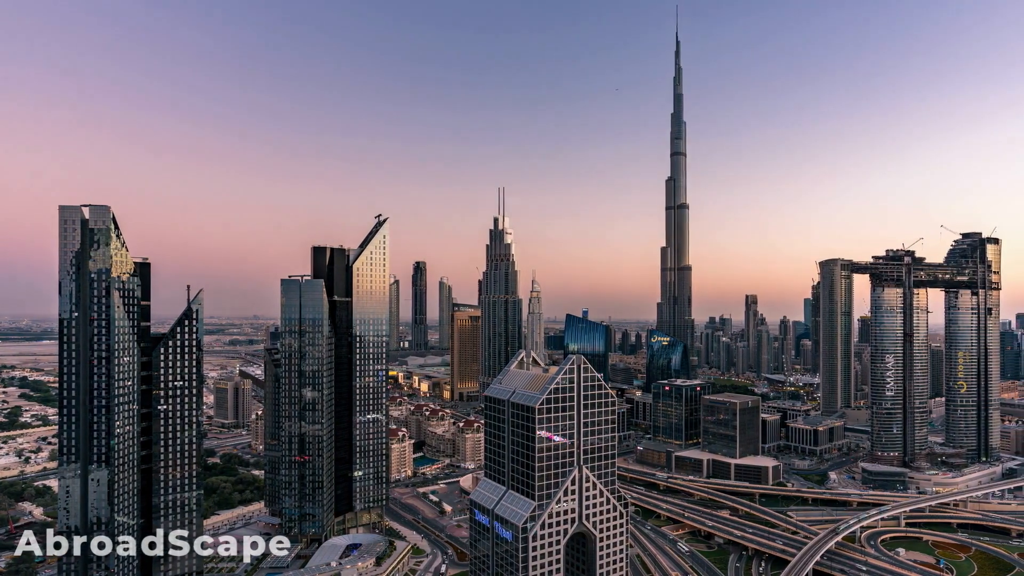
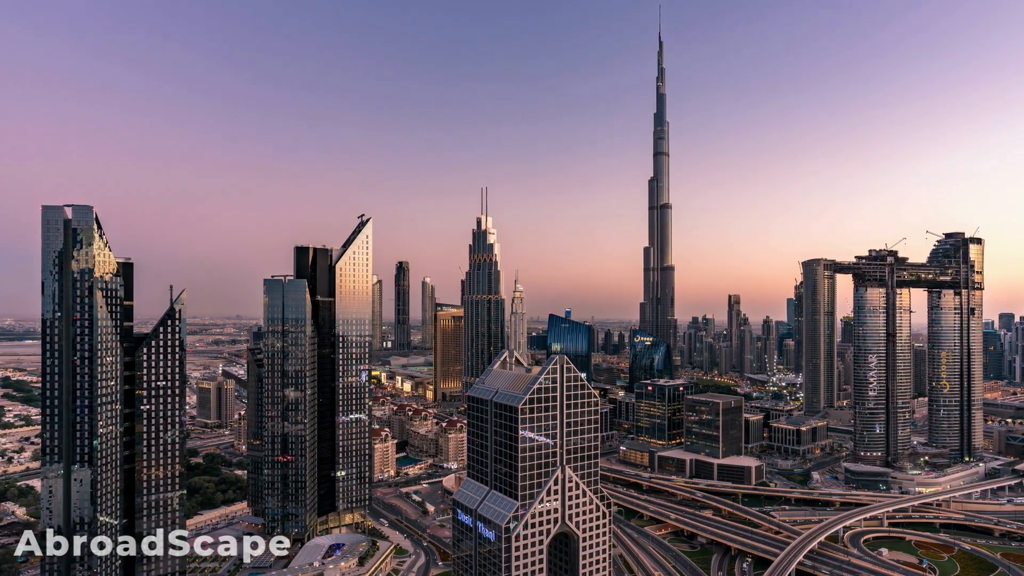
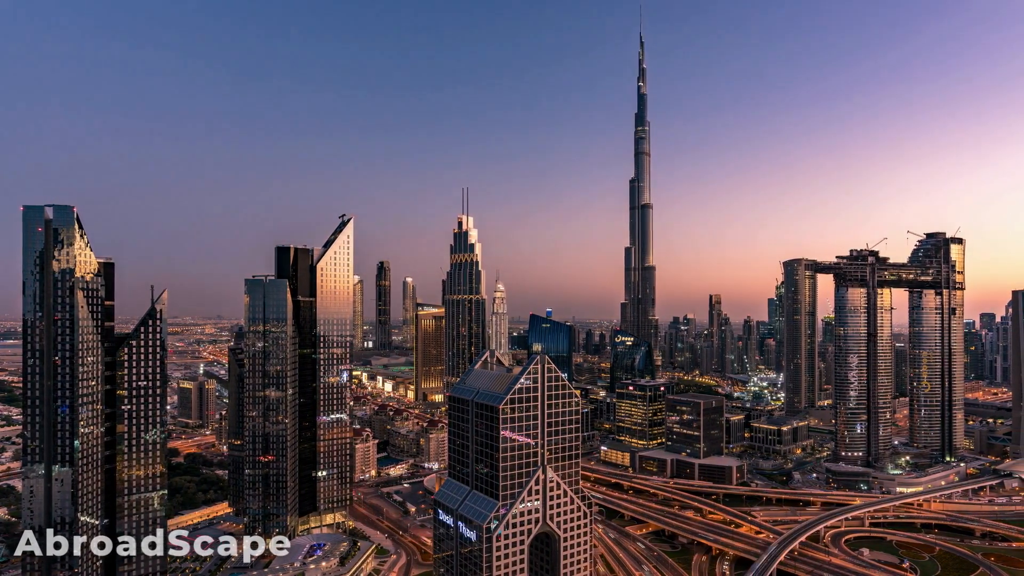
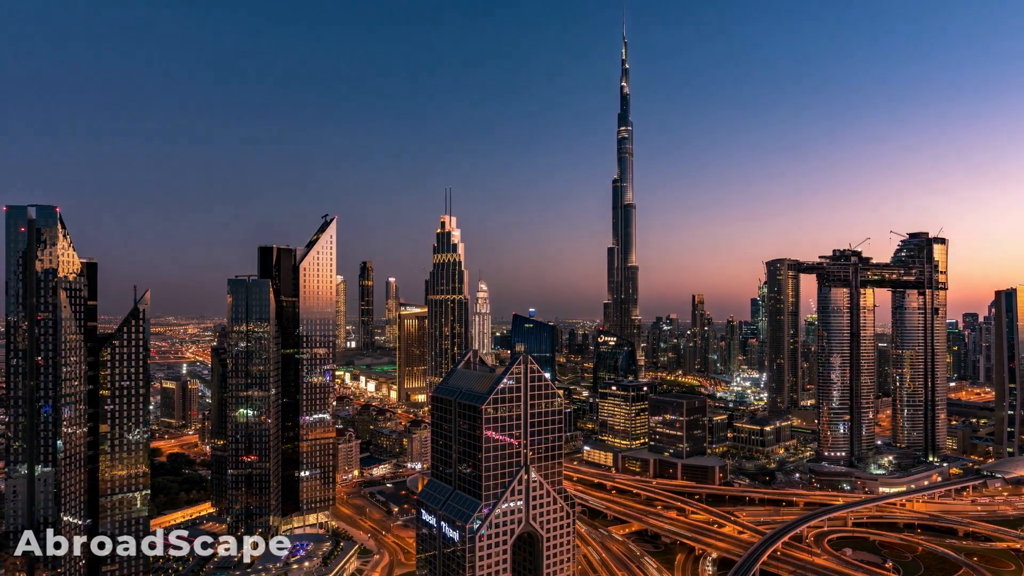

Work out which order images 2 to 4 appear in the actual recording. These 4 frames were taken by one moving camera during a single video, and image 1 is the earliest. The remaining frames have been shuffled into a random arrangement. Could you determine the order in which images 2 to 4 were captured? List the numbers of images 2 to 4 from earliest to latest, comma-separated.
2, 3, 4
